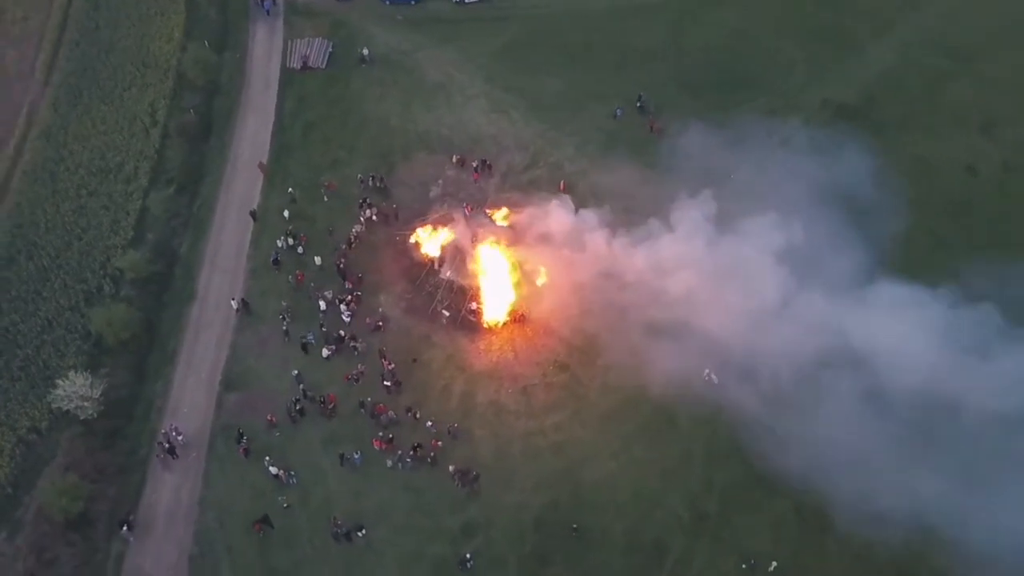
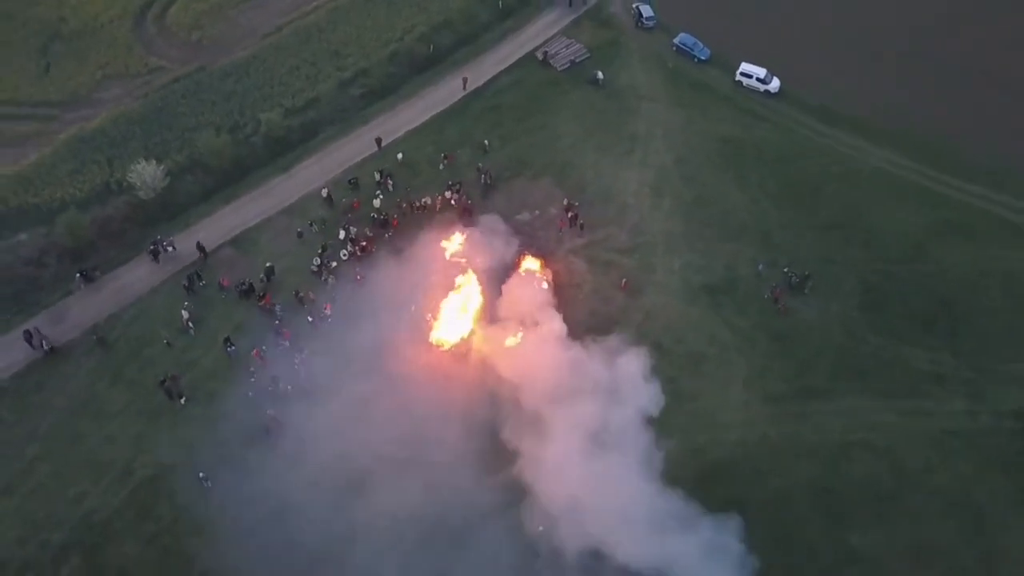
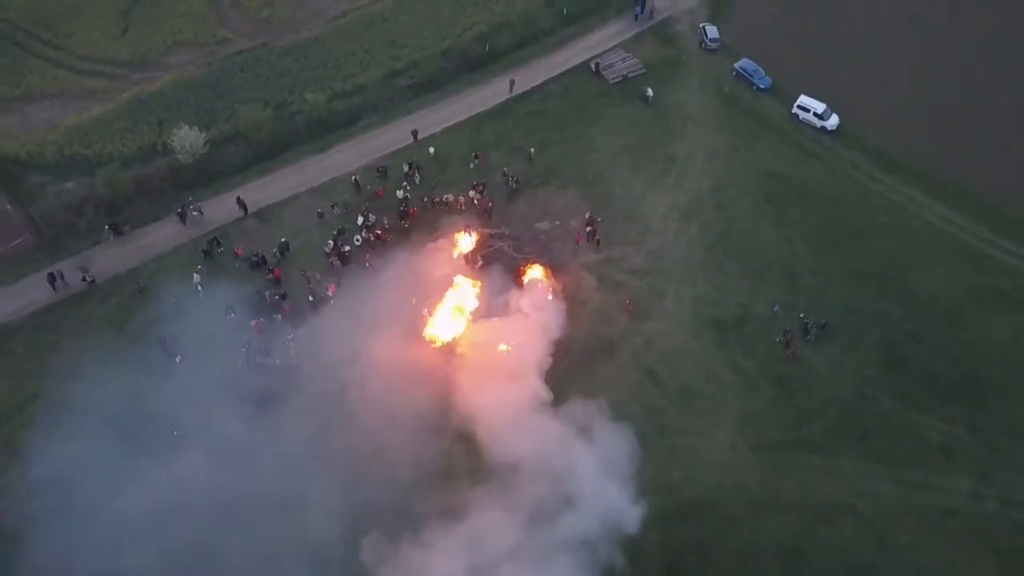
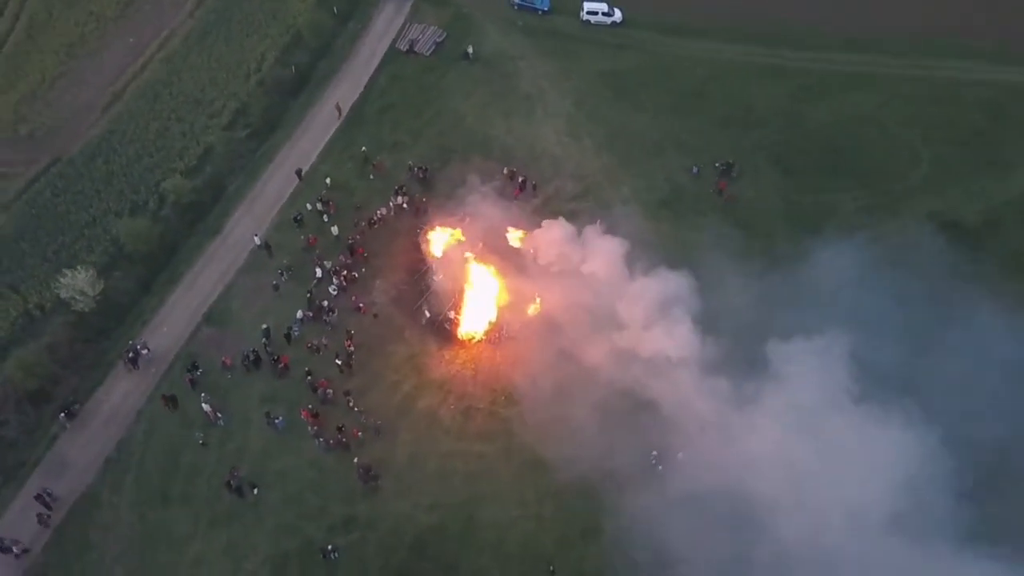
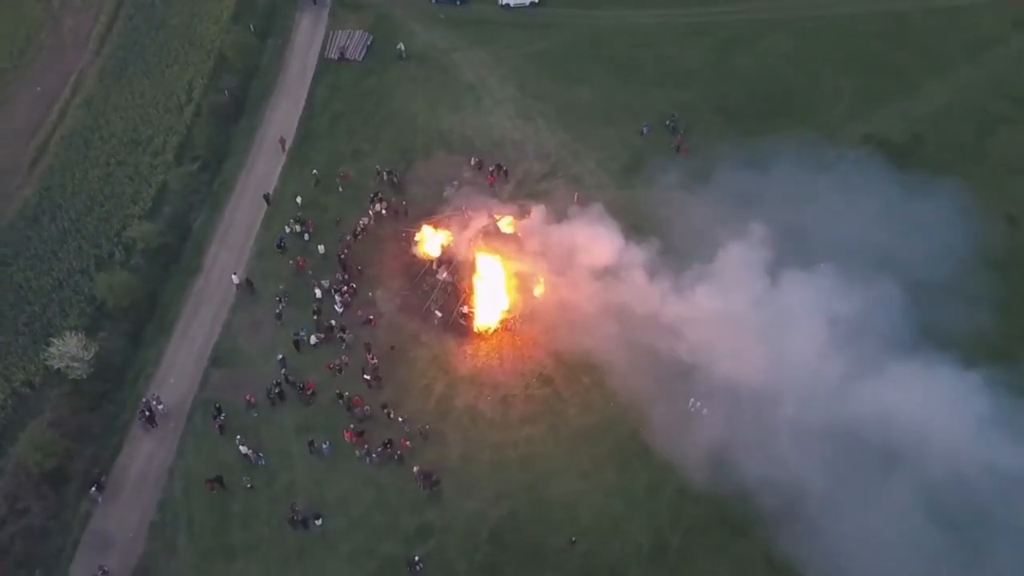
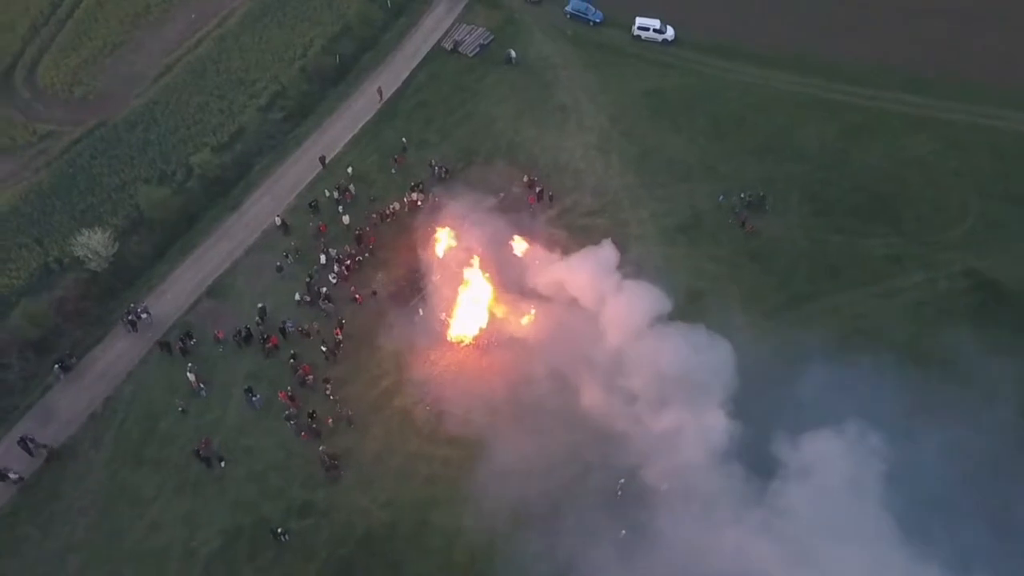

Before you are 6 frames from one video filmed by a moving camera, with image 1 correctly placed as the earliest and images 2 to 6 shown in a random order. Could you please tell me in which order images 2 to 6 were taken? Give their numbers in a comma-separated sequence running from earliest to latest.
5, 4, 6, 2, 3
